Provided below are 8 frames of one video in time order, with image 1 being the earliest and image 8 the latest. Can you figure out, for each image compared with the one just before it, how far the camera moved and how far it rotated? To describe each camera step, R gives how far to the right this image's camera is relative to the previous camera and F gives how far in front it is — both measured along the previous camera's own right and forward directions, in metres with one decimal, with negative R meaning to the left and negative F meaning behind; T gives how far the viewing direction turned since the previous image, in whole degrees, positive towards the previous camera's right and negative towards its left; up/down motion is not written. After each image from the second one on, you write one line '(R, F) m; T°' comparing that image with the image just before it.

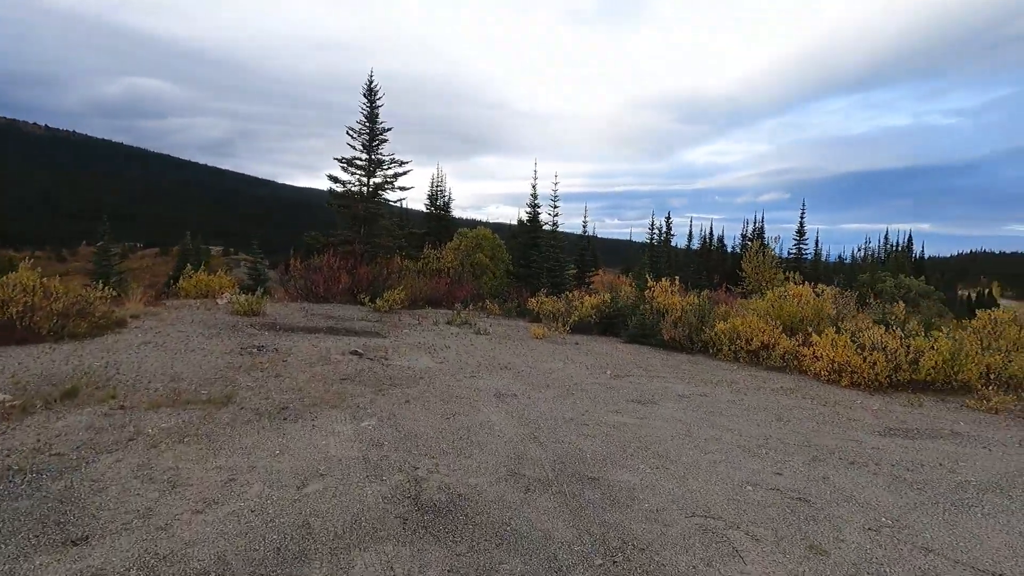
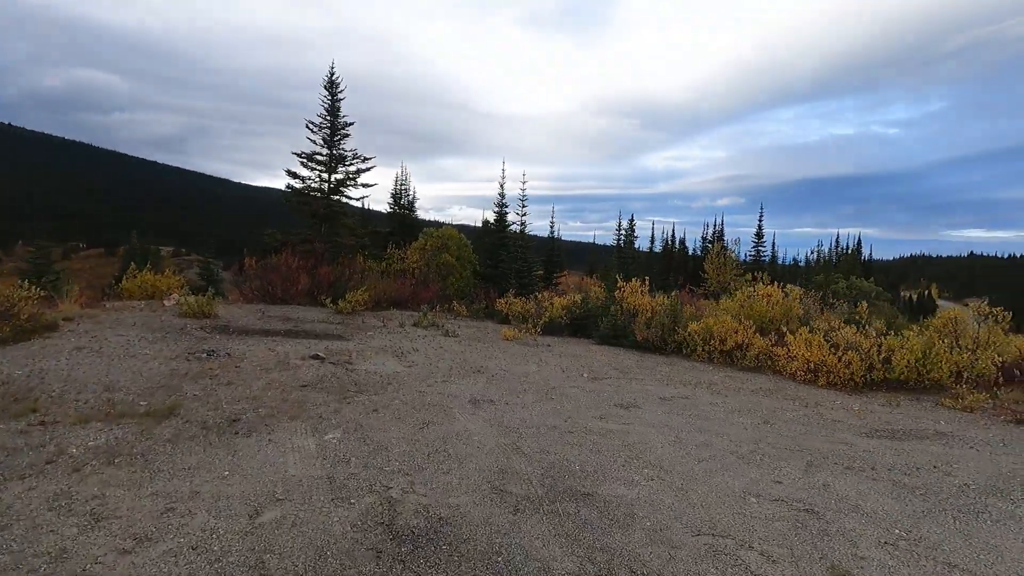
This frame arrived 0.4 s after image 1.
(-0.1, +0.4) m; +4°
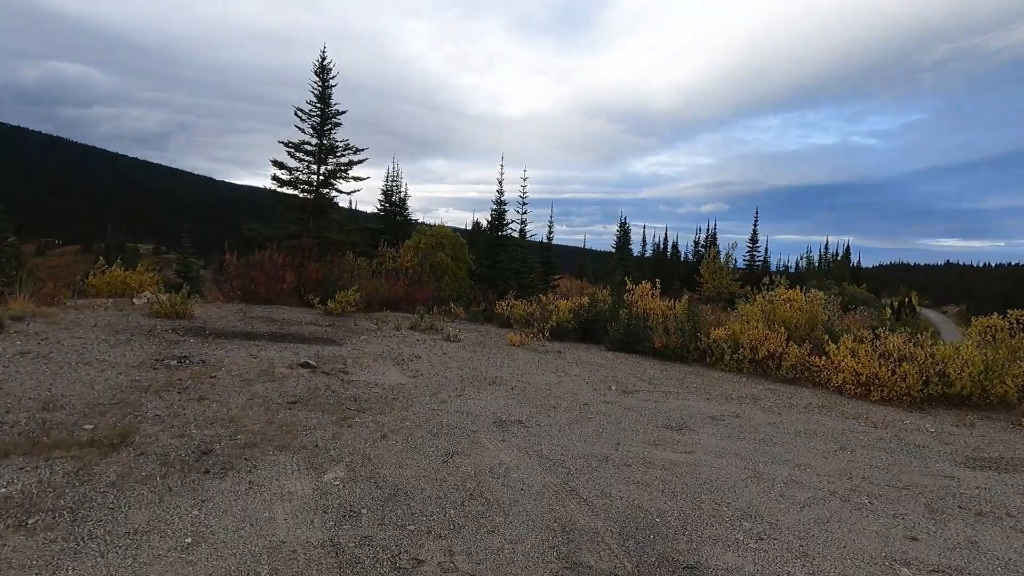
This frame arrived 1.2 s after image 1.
(-0.4, +1.0) m; +2°
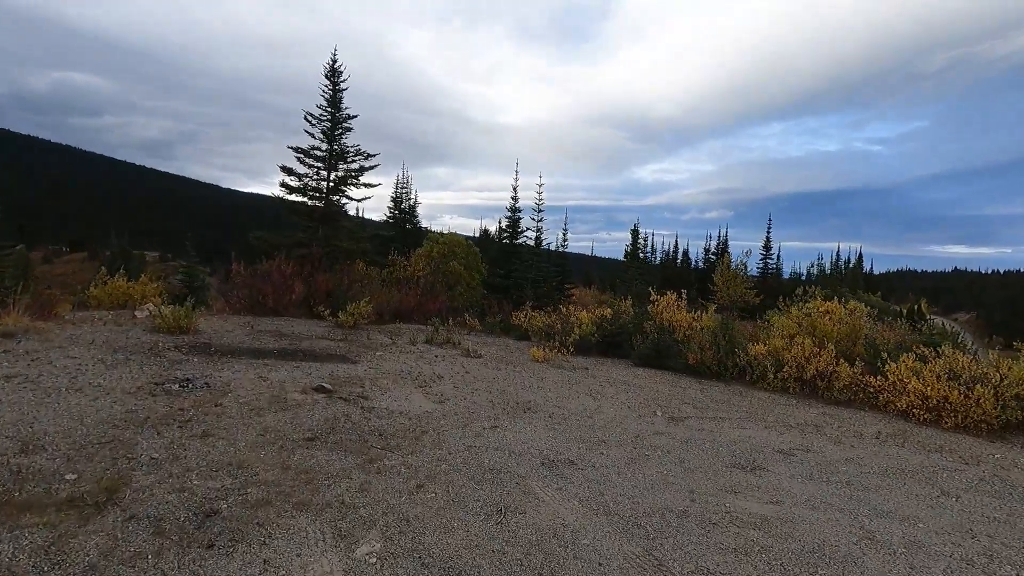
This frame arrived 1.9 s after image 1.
(-0.4, +0.6) m; 0°
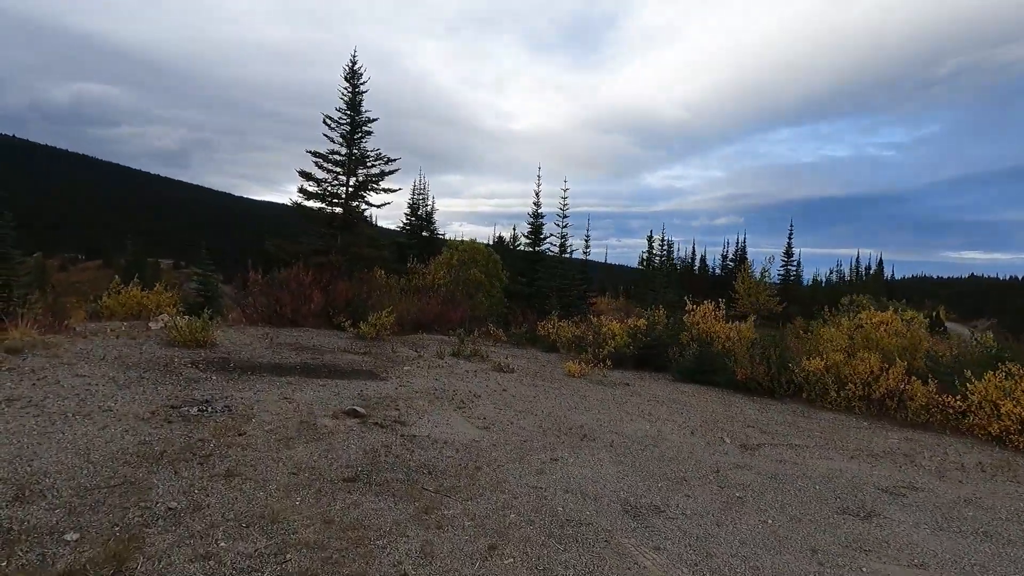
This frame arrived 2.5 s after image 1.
(-0.4, +0.6) m; -1°
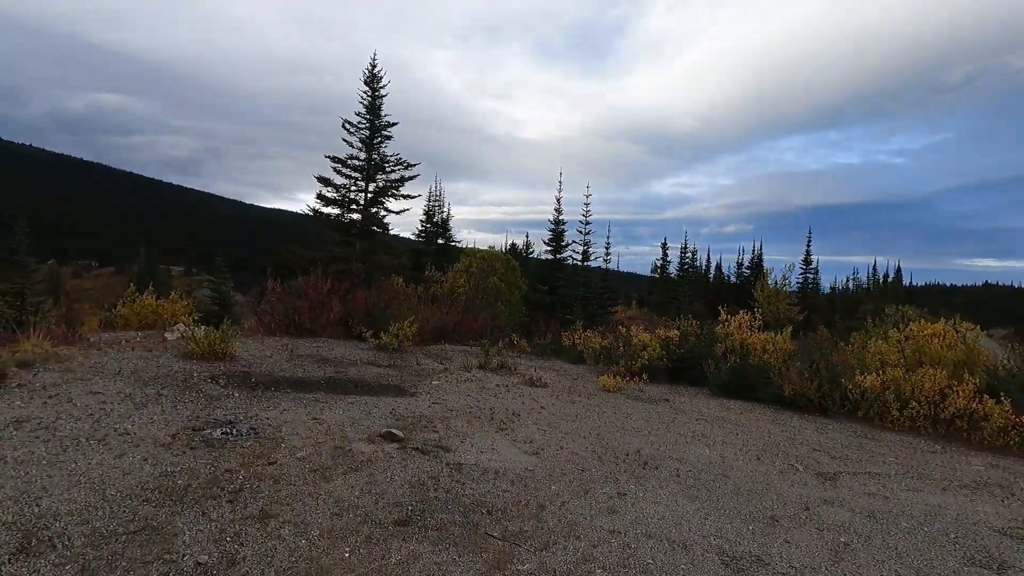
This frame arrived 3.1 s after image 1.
(-0.4, +0.5) m; -1°
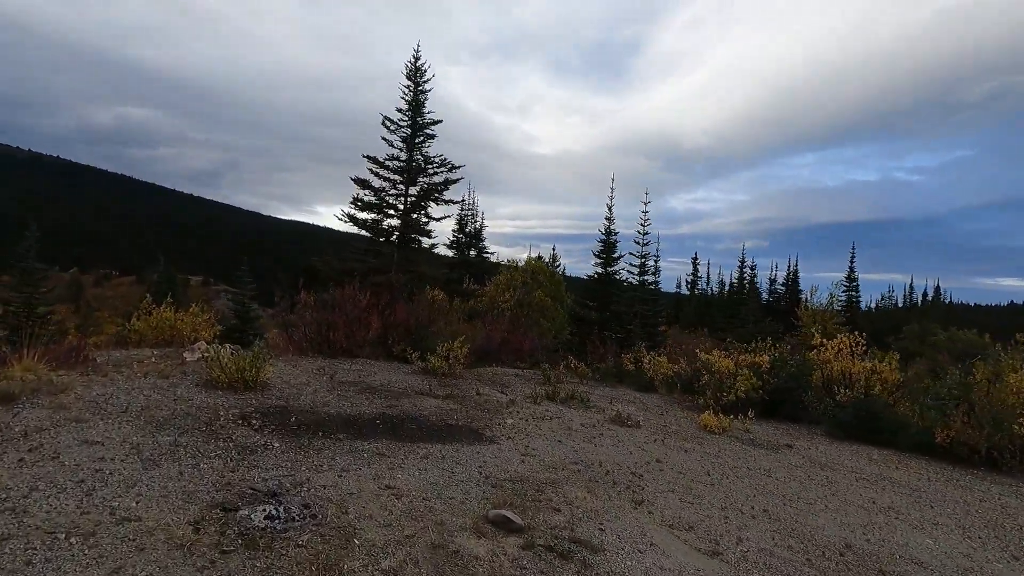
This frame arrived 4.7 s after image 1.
(-1.0, +1.5) m; -1°
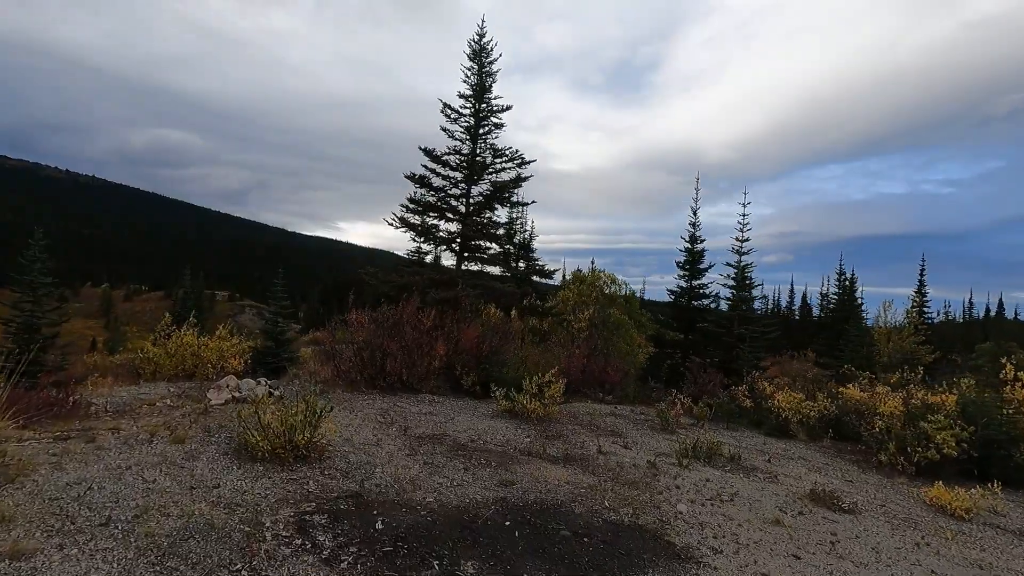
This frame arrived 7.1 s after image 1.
(-1.3, +2.1) m; -2°
